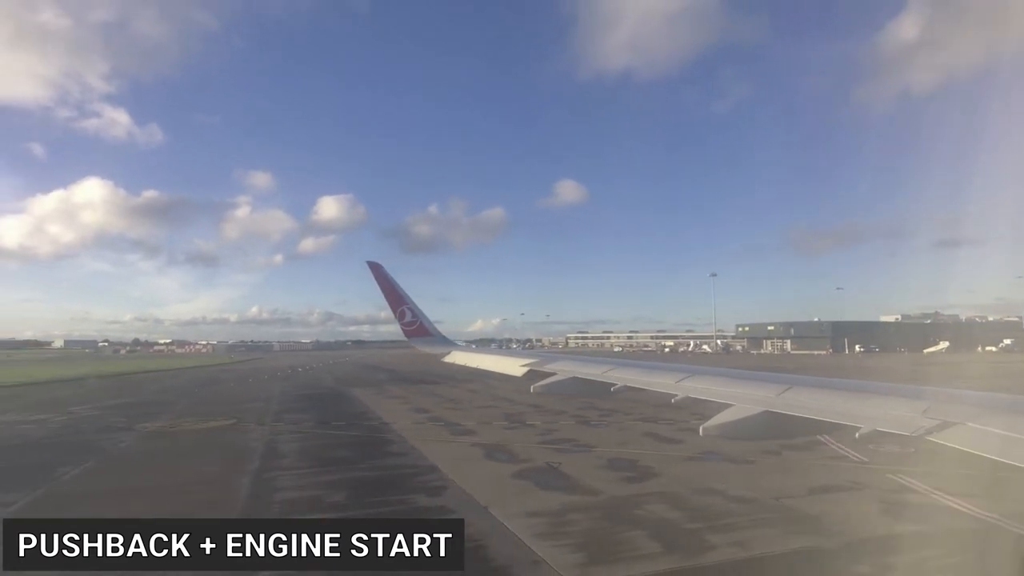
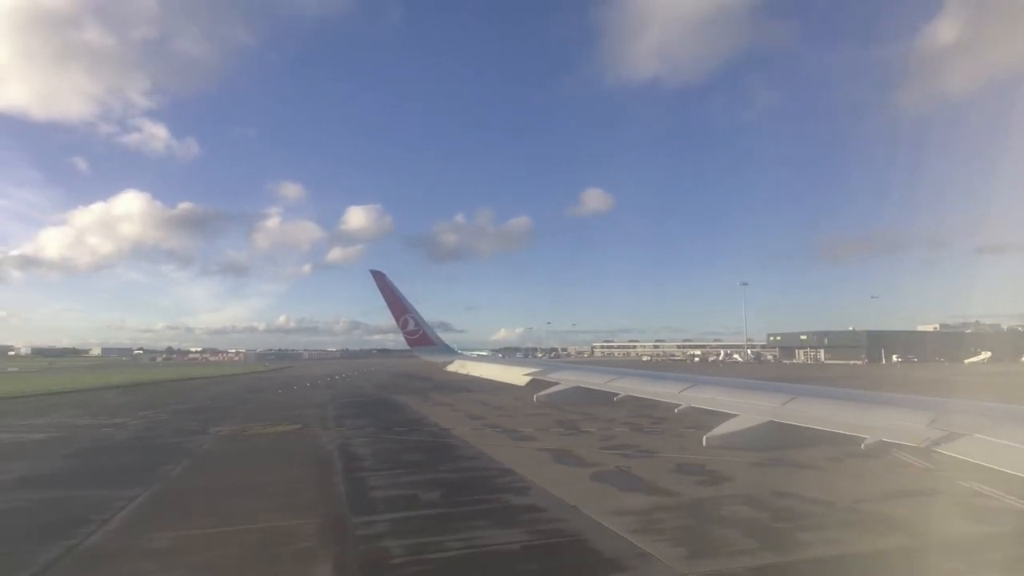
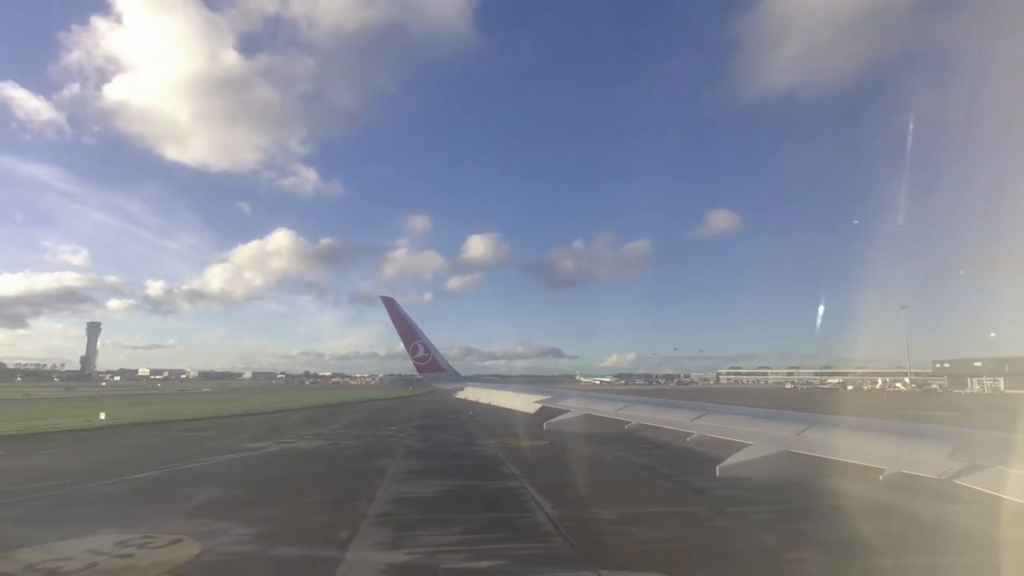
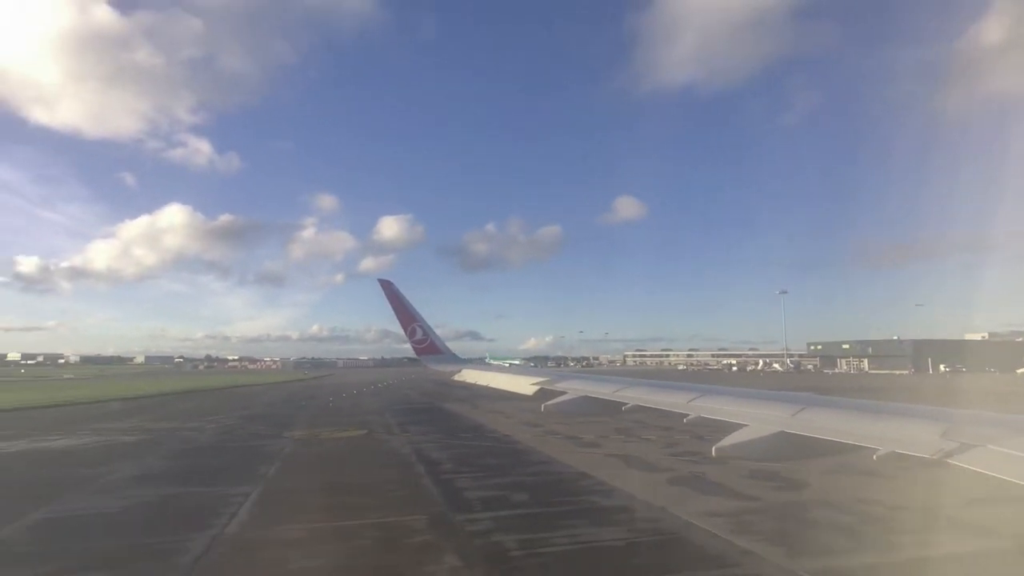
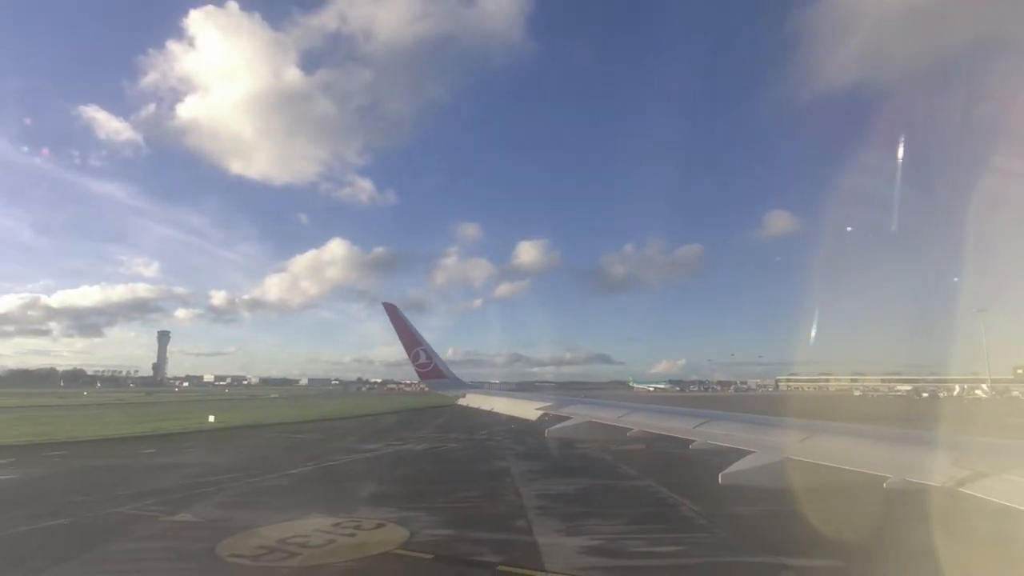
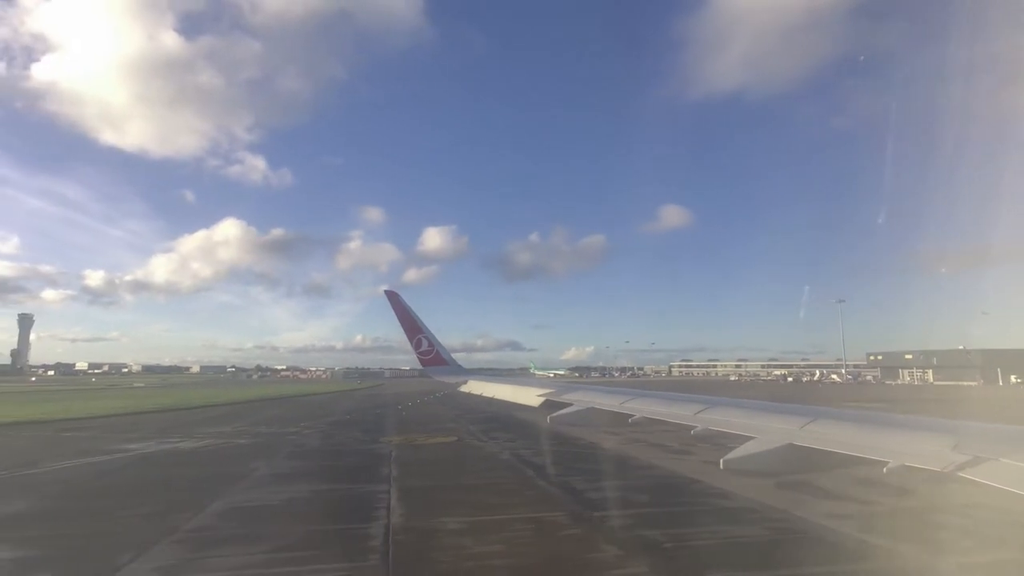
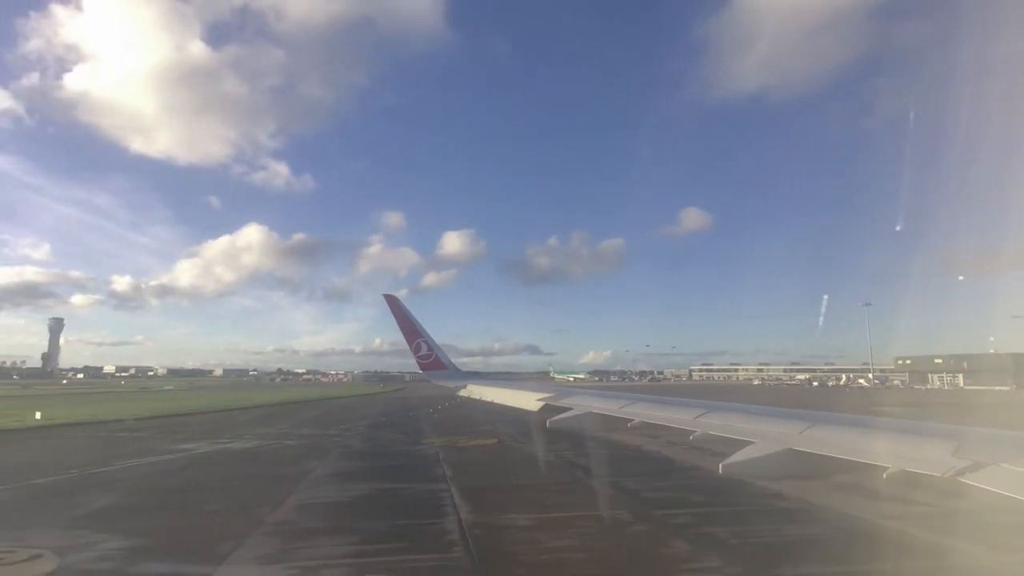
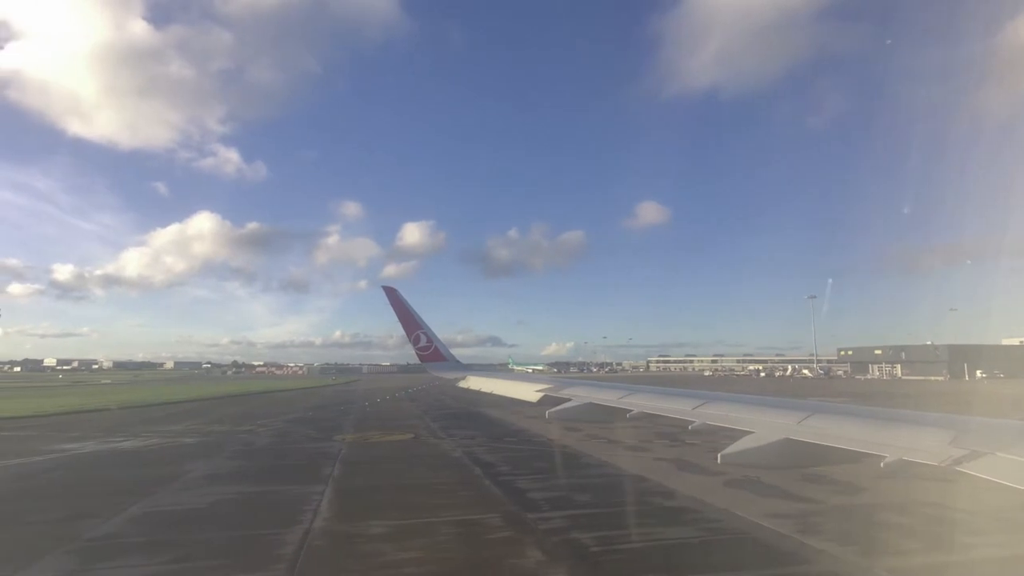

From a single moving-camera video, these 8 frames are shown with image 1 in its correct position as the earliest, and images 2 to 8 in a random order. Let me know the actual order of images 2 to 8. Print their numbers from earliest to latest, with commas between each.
2, 4, 8, 6, 7, 3, 5
